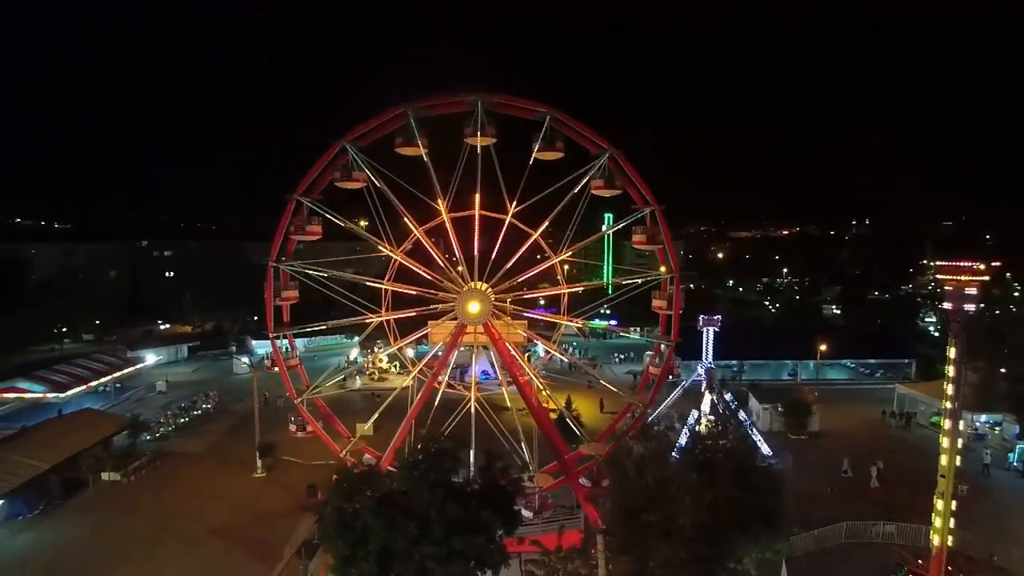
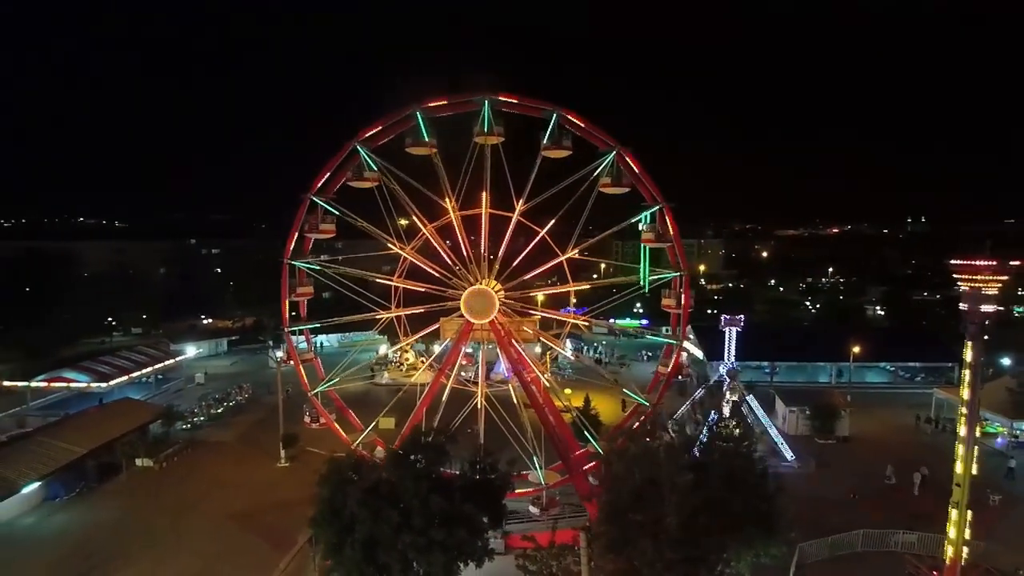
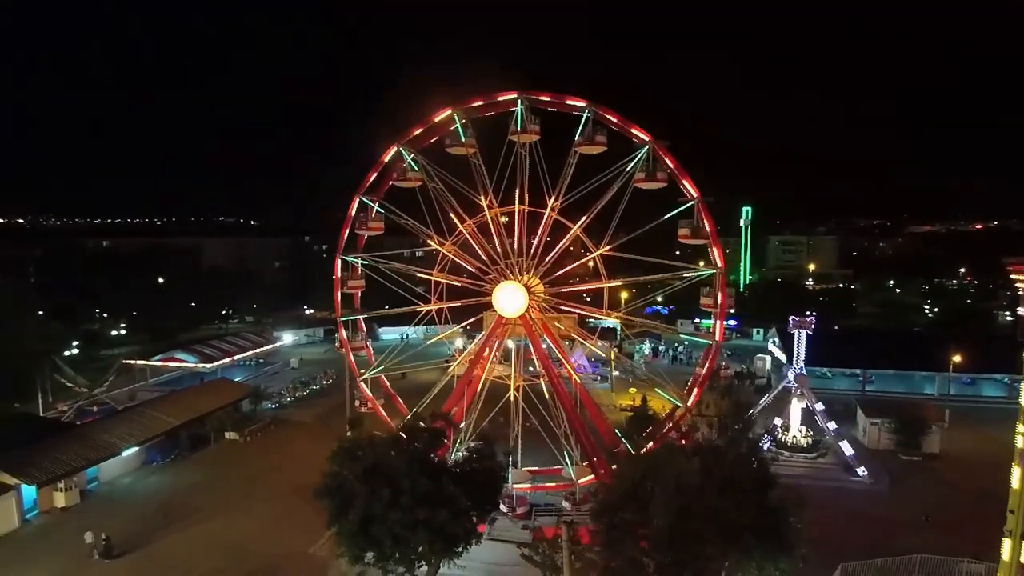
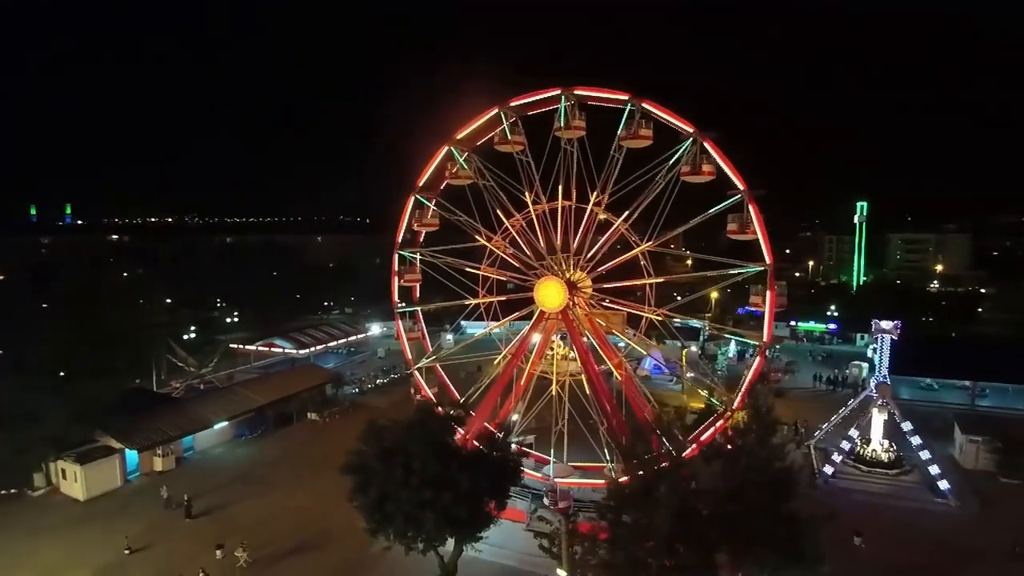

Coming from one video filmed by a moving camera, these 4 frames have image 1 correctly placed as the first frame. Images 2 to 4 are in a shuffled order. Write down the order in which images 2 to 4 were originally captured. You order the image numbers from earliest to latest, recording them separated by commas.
2, 3, 4
